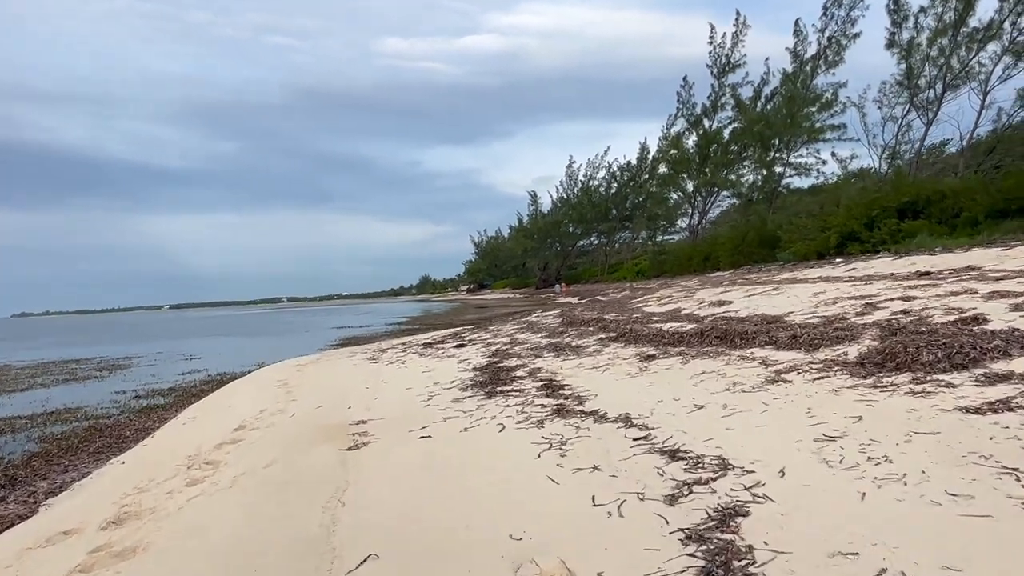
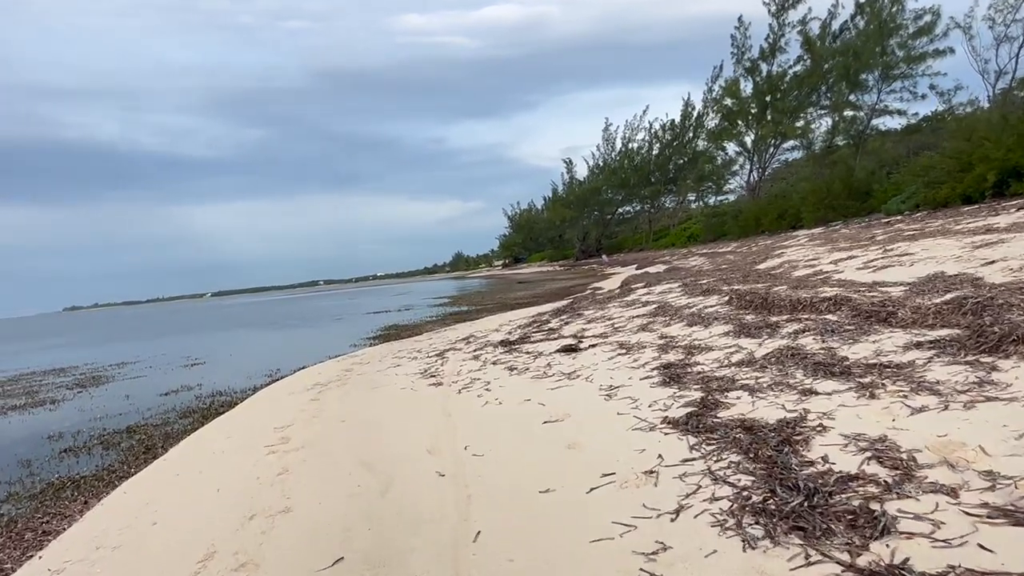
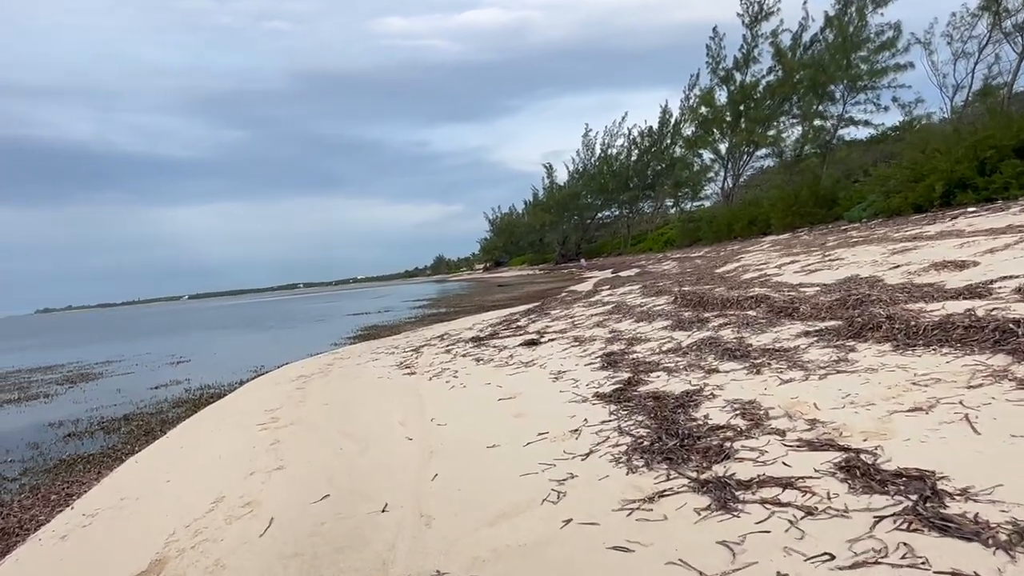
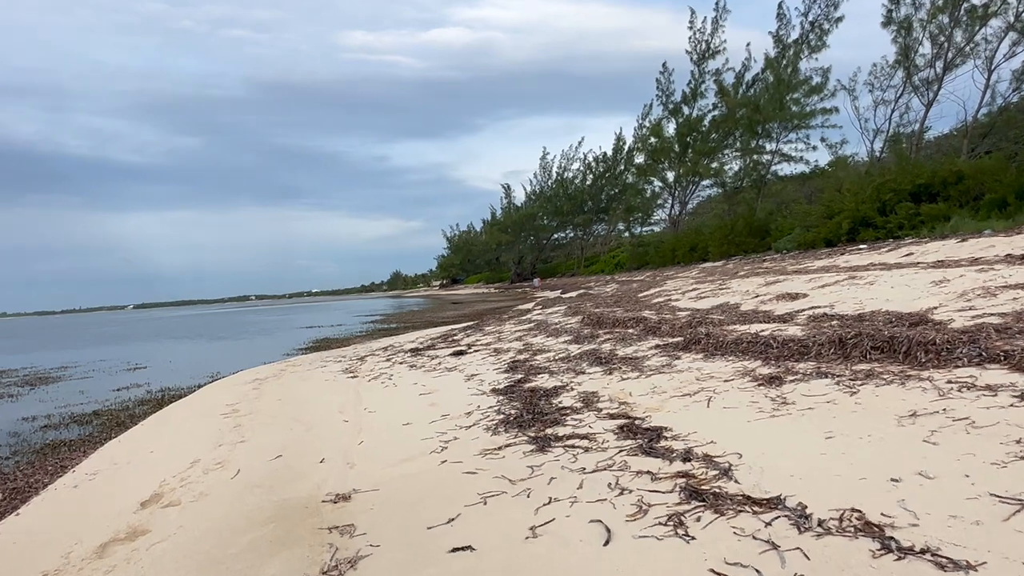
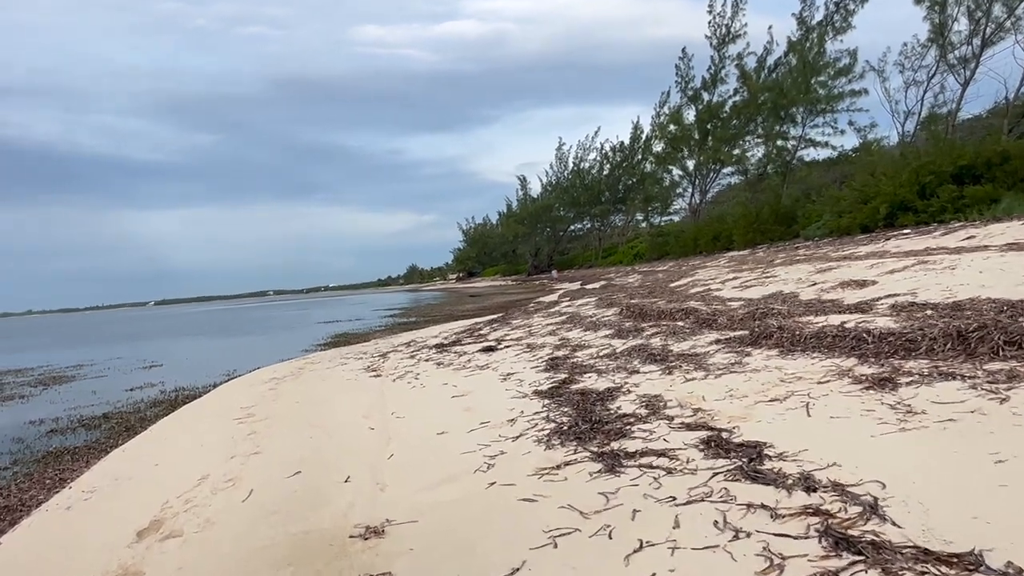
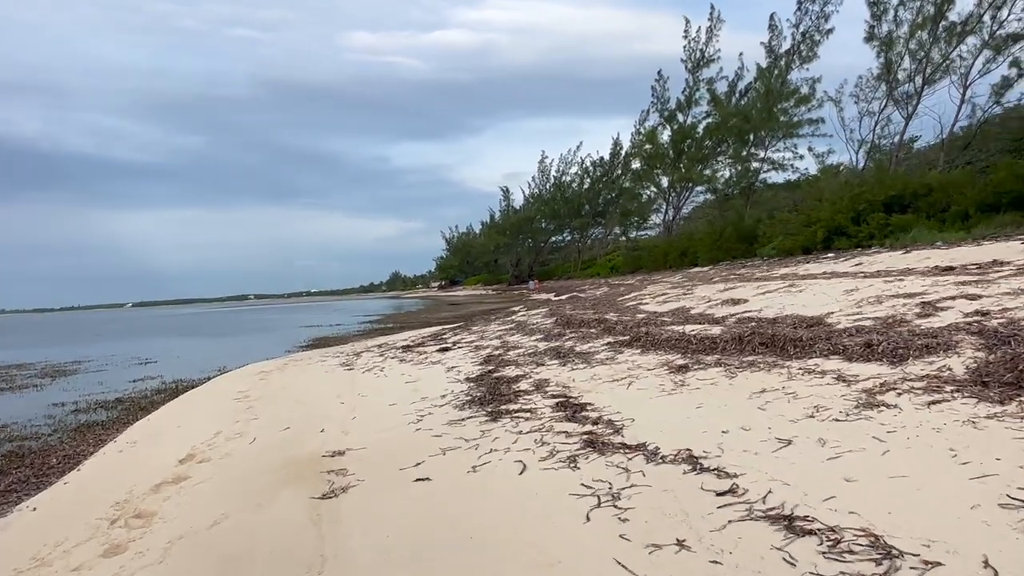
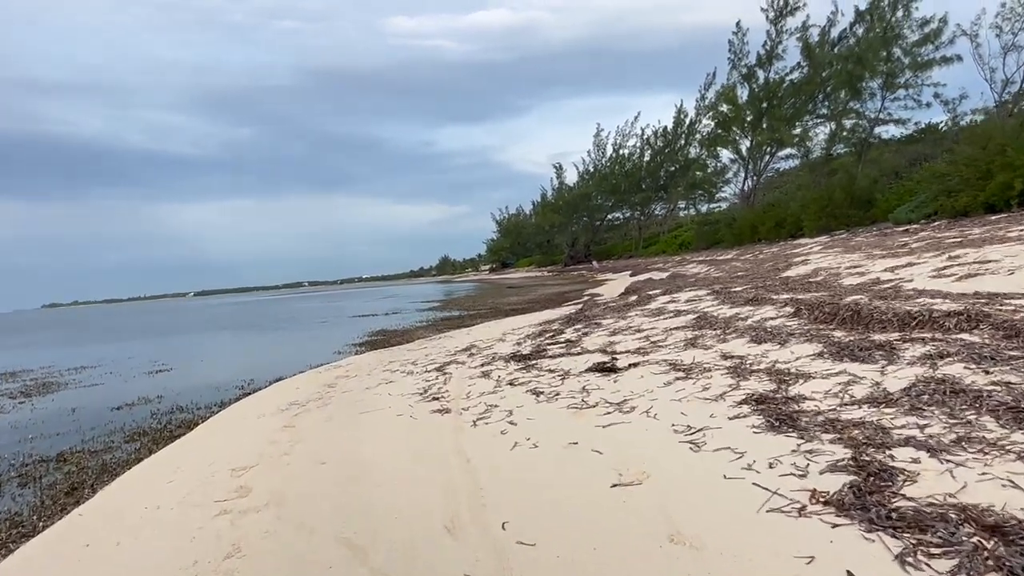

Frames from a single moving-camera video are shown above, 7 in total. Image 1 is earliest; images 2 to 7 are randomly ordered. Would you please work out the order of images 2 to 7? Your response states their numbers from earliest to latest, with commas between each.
6, 4, 5, 3, 2, 7
